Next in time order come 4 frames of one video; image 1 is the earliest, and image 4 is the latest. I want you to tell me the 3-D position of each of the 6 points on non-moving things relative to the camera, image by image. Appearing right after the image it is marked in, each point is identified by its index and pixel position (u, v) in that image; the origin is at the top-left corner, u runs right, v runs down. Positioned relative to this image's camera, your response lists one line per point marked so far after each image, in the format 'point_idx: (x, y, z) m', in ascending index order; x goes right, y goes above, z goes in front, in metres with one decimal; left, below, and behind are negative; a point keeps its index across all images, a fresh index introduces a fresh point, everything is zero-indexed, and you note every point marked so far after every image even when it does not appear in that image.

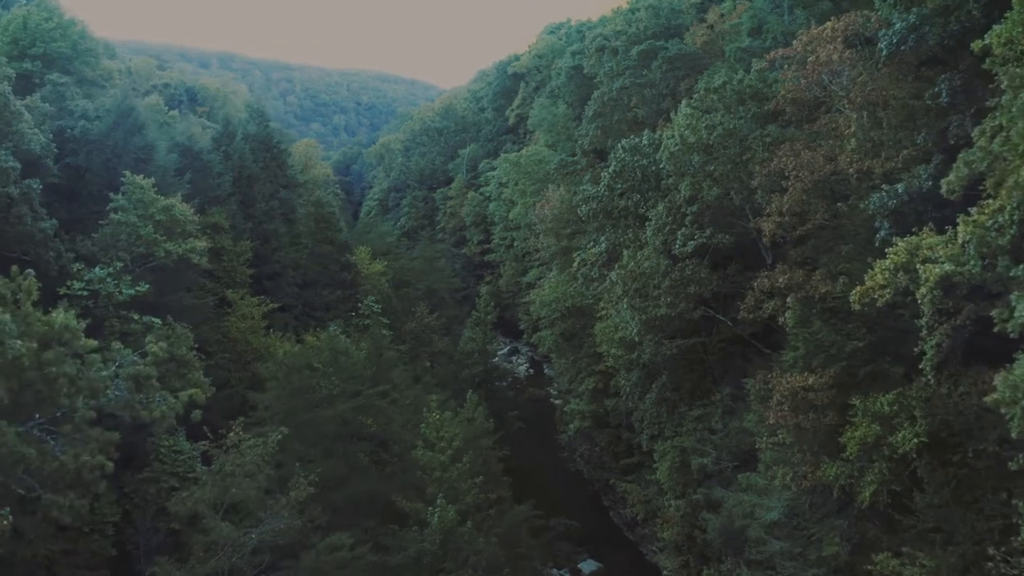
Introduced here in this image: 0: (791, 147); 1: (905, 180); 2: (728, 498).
0: (+4.3, +2.2, +16.0) m
1: (+4.9, +1.3, +13.0) m
2: (+3.6, -3.4, +17.1) m
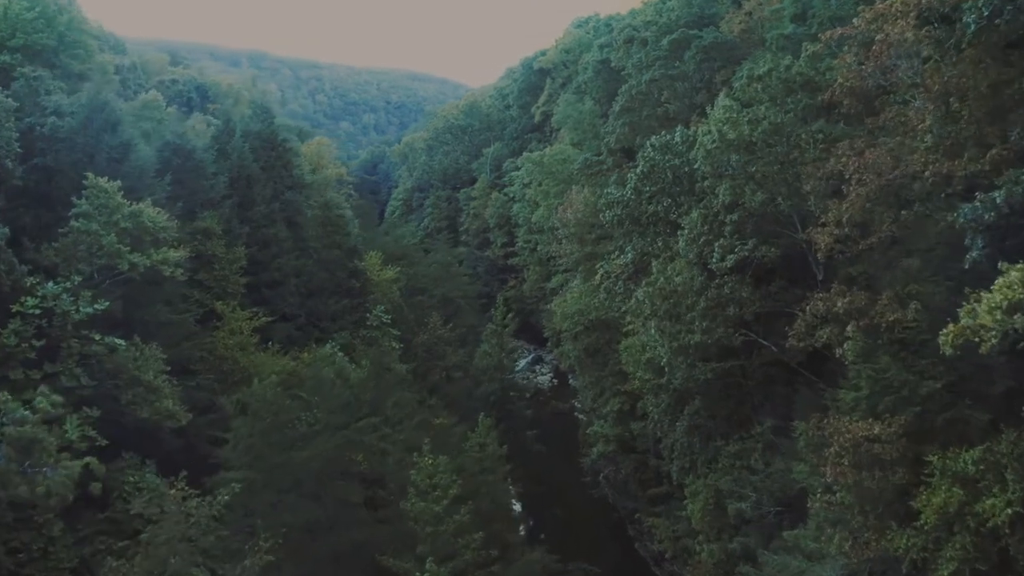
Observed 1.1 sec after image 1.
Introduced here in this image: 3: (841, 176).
0: (+4.4, +1.8, +13.5) m
1: (+4.9, +1.0, +10.4) m
2: (+3.7, -3.8, +14.6) m
3: (+4.5, +1.5, +14.1) m
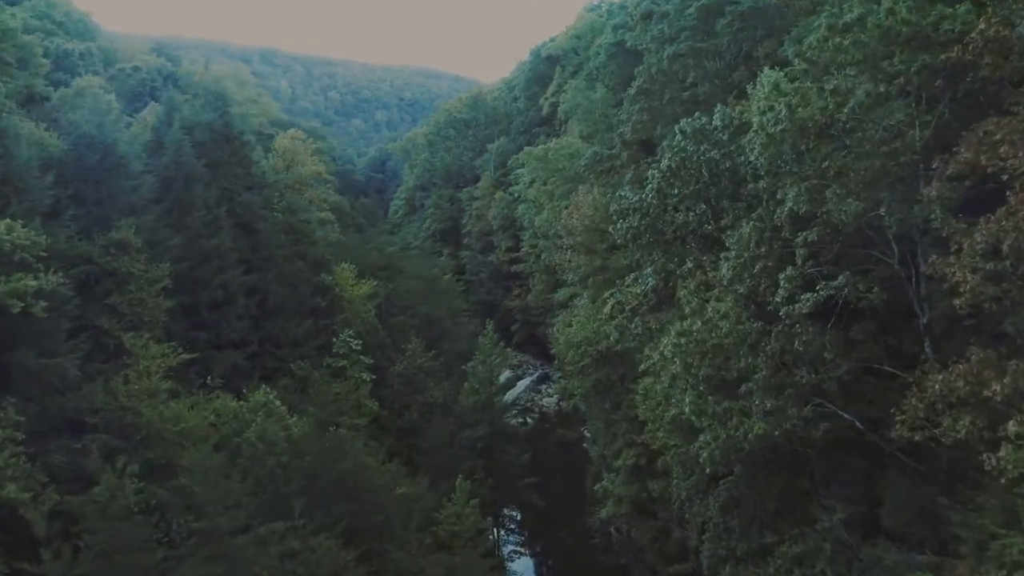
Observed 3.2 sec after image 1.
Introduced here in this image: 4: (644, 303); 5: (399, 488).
0: (+4.0, +1.3, +8.5) m
1: (+4.5, +0.5, +5.5) m
2: (+3.3, -4.3, +9.7) m
3: (+4.1, +1.0, +9.2) m
4: (+2.0, -0.2, +16.0) m
5: (-1.8, -3.3, +17.1) m
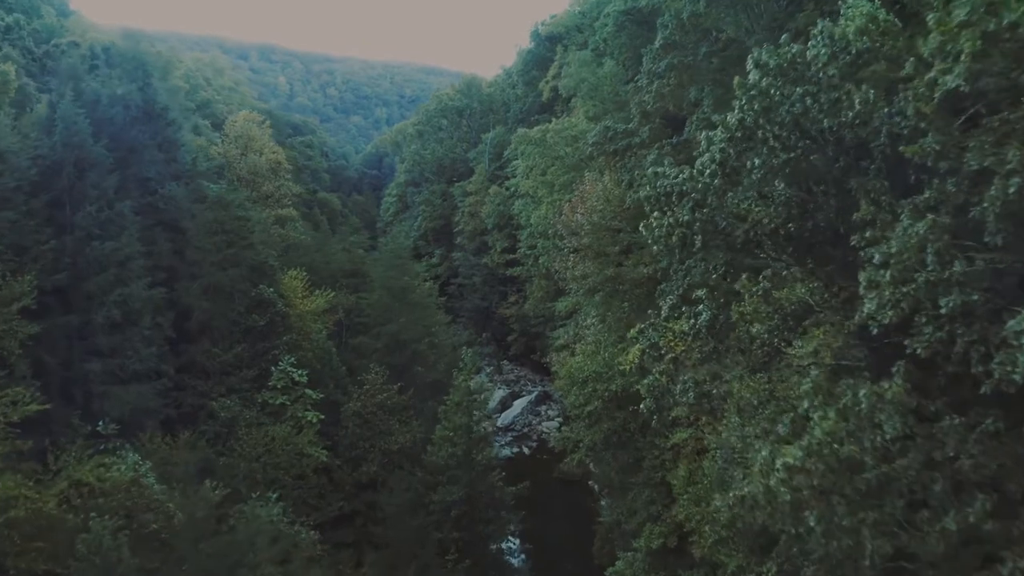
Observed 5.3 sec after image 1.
0: (+3.7, +1.0, +3.3) m
1: (+4.2, +0.2, +0.3) m
2: (+3.0, -4.6, +4.5) m
3: (+3.8, +0.7, +4.0) m
4: (+1.8, -0.5, +10.8) m
5: (-2.1, -3.6, +11.9) m
